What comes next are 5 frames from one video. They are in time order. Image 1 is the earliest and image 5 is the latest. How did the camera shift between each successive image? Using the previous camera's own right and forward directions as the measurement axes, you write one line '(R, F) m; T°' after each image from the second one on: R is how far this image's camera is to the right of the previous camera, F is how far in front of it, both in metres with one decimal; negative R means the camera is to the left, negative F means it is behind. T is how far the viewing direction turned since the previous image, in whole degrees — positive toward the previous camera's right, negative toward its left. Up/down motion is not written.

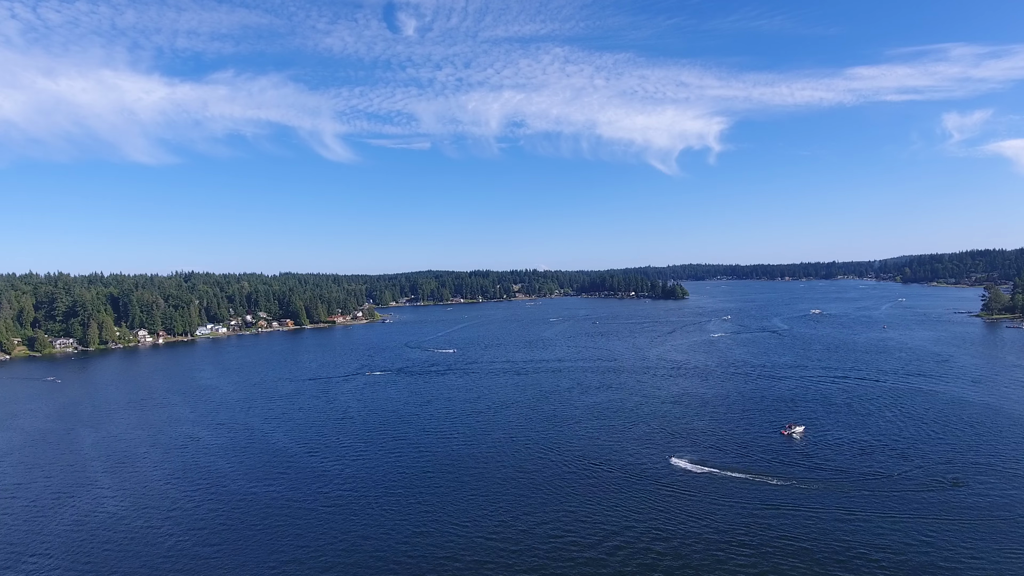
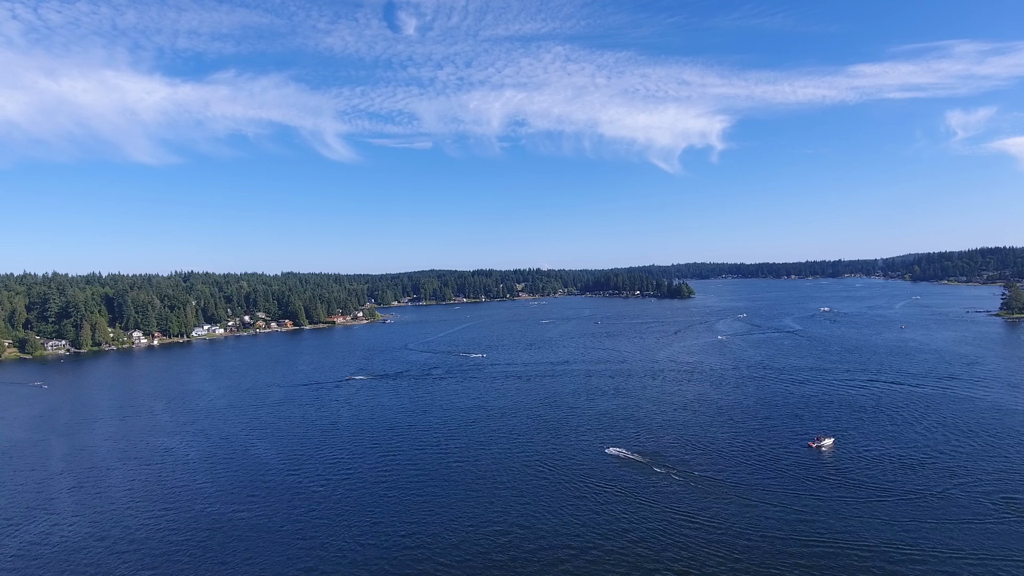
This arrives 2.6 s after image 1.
(-0.1, +1.2) m; 0°
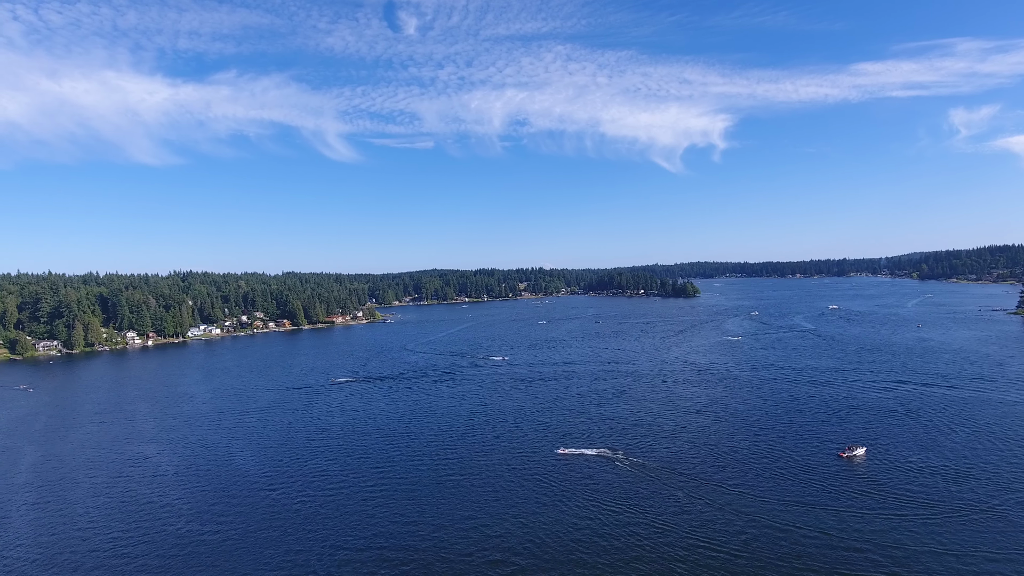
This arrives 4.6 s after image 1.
(-0.1, +1.1) m; 0°
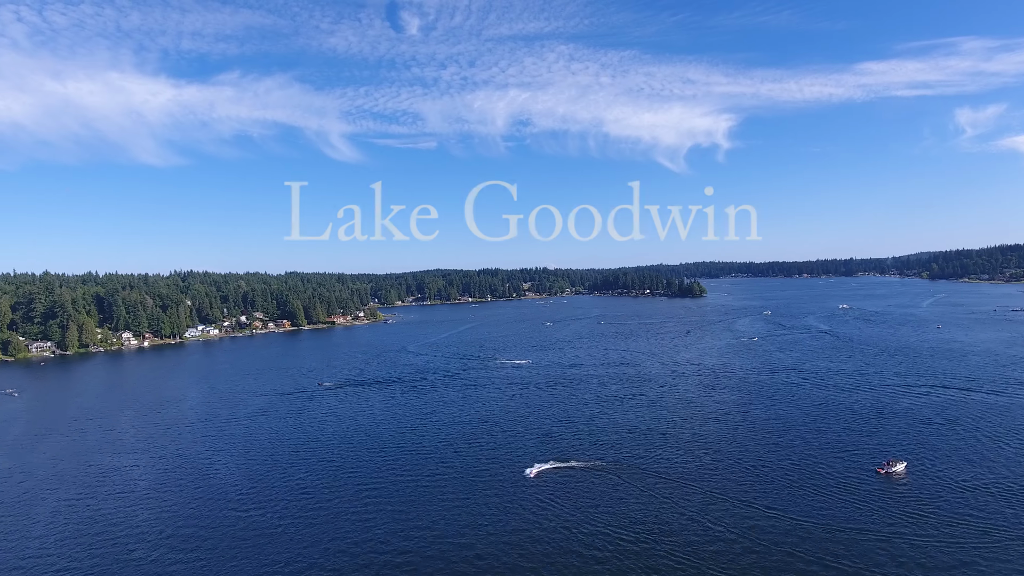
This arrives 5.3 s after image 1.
(-0.1, +1.1) m; 0°
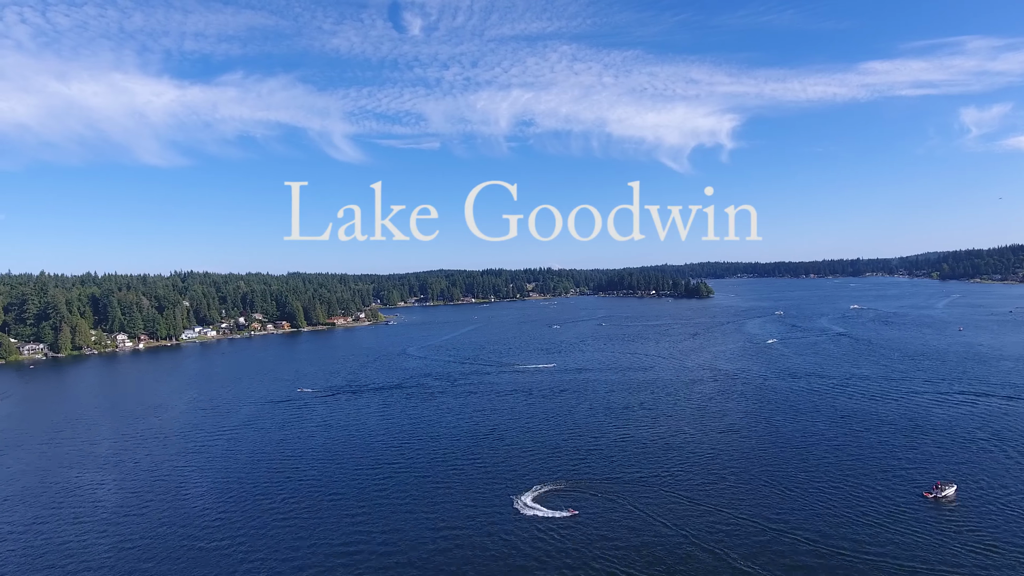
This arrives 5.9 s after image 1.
(-0.1, +1.1) m; 0°
